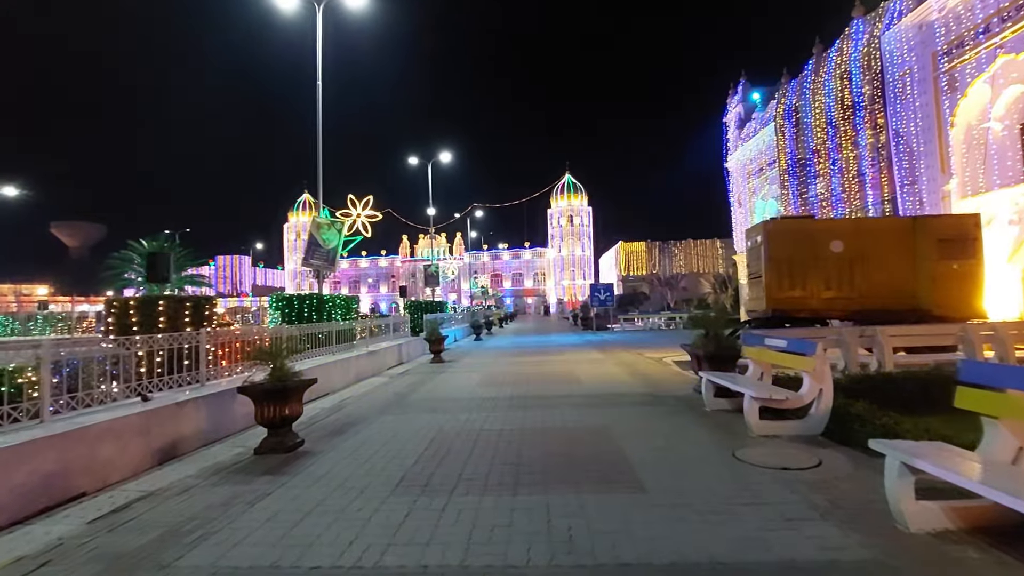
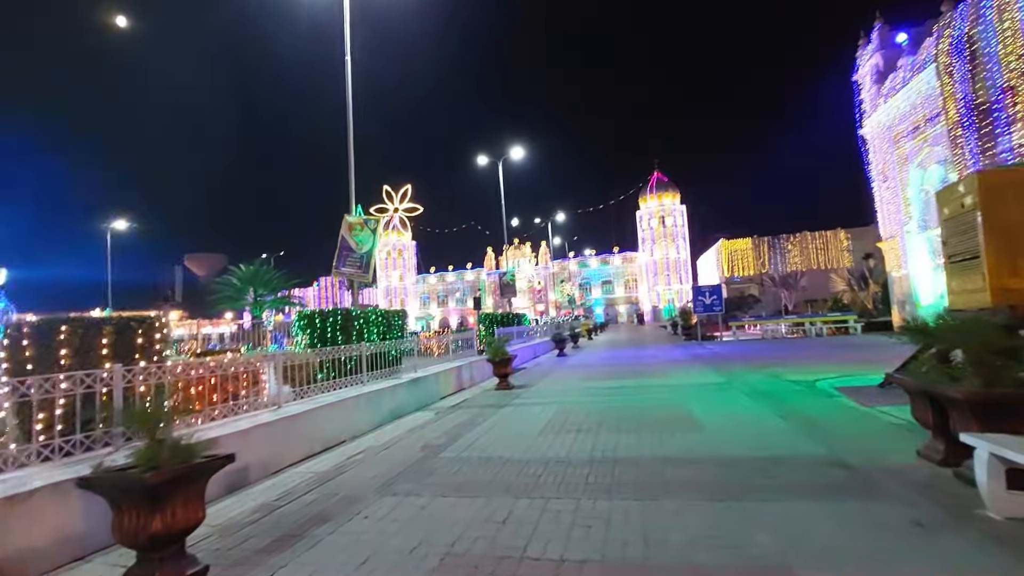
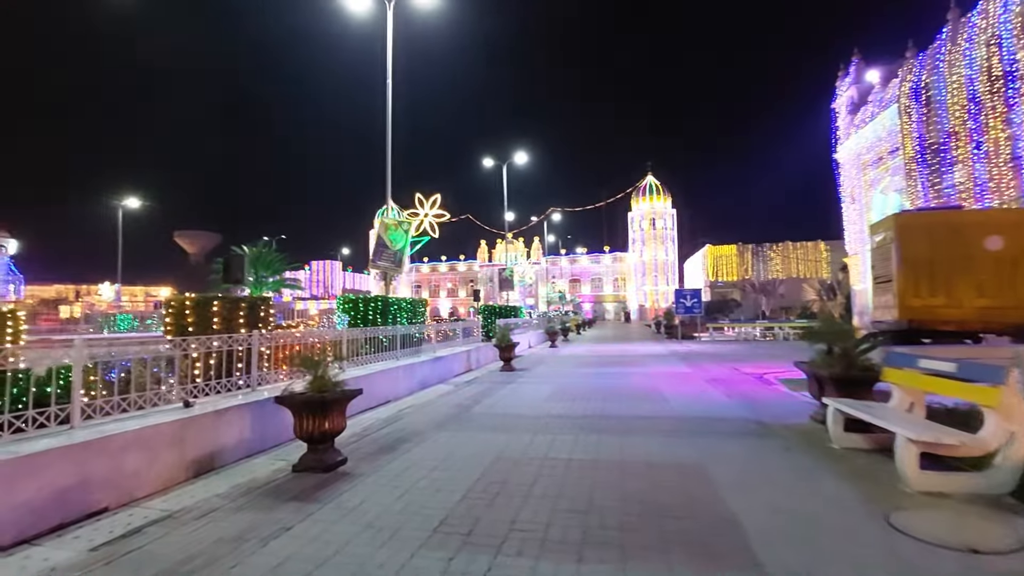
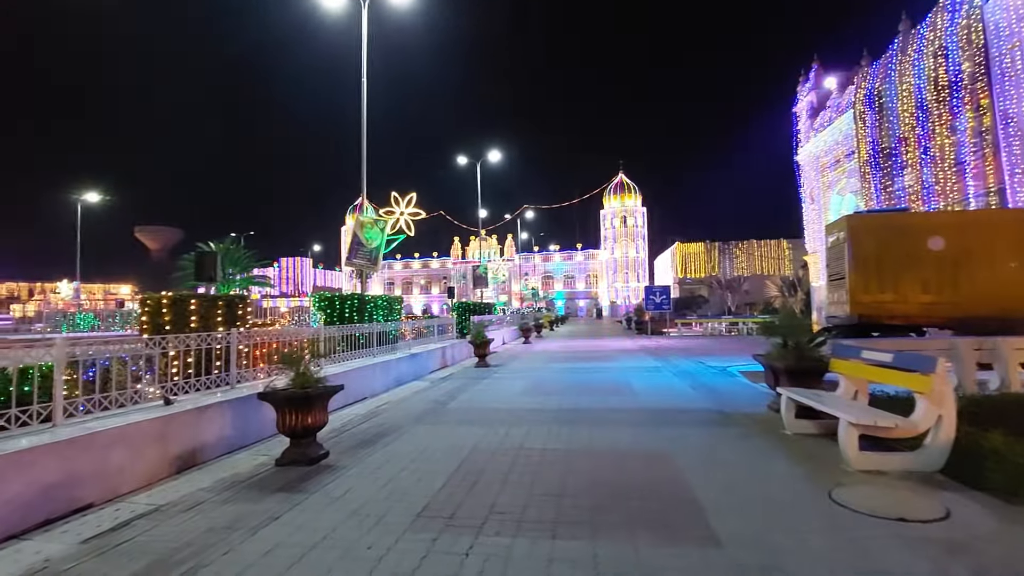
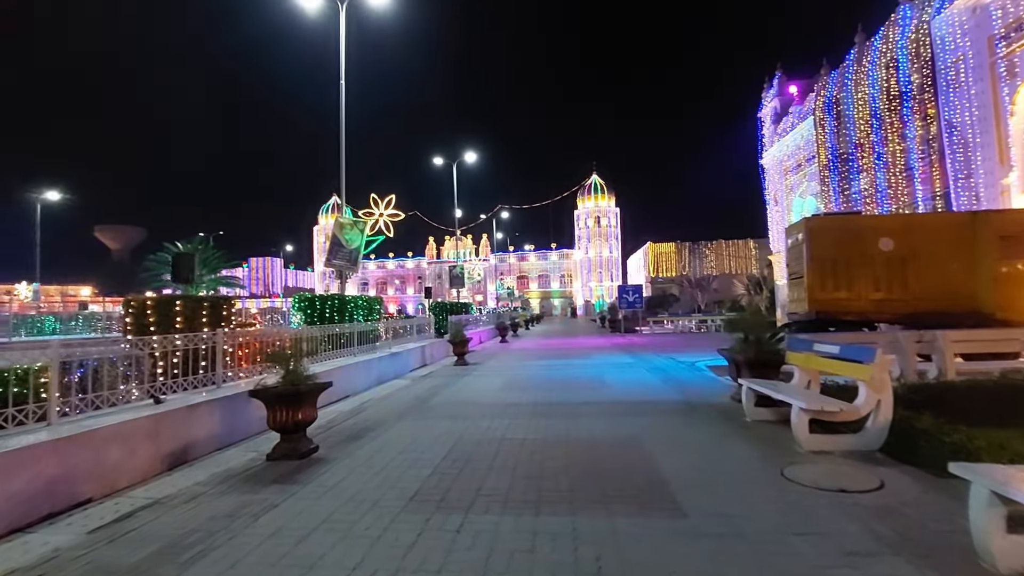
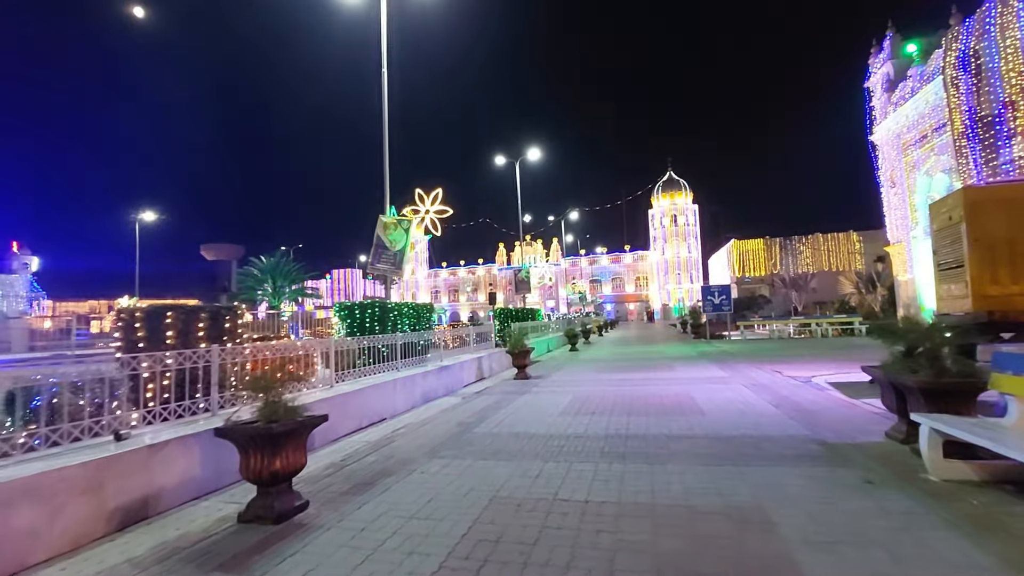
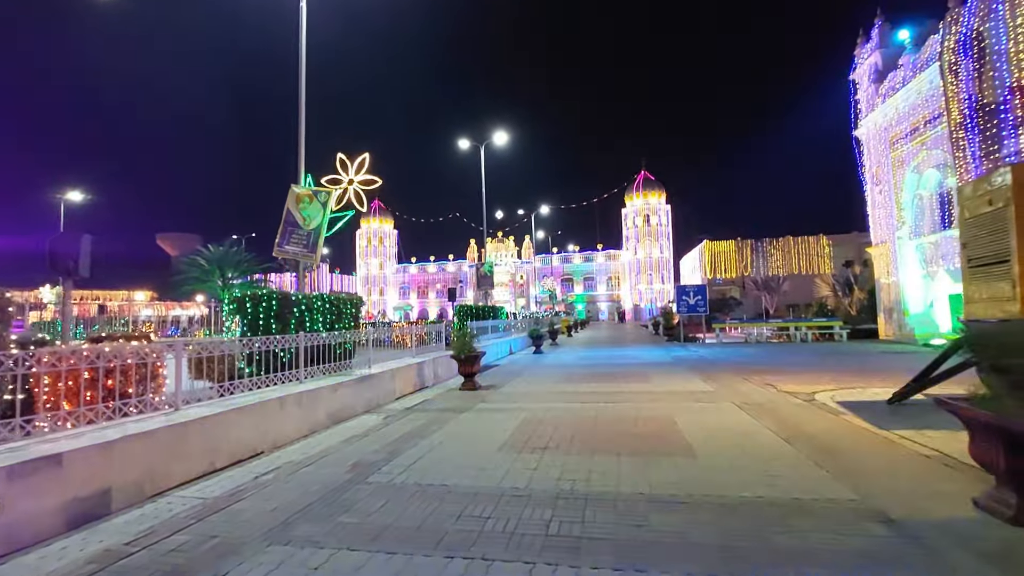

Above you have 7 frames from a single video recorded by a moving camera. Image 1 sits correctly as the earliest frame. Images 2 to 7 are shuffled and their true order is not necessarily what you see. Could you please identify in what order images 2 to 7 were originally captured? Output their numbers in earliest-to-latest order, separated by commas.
5, 4, 3, 6, 2, 7
